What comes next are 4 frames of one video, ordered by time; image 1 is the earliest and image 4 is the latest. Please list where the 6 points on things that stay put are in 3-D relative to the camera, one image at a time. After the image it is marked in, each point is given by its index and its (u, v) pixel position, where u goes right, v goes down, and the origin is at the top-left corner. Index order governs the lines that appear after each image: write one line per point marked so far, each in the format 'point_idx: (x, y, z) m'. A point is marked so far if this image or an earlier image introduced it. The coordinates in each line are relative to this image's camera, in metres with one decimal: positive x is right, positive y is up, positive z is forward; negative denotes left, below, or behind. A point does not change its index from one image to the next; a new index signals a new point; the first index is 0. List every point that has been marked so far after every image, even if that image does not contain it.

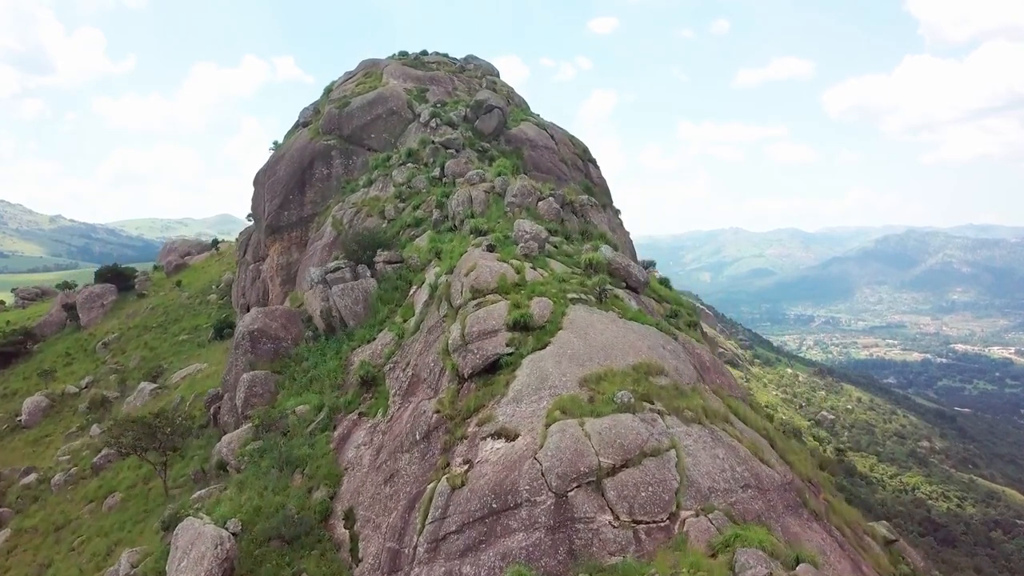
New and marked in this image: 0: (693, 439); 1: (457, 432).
0: (+5.1, -4.2, +16.4) m
1: (-1.6, -4.2, +17.0) m
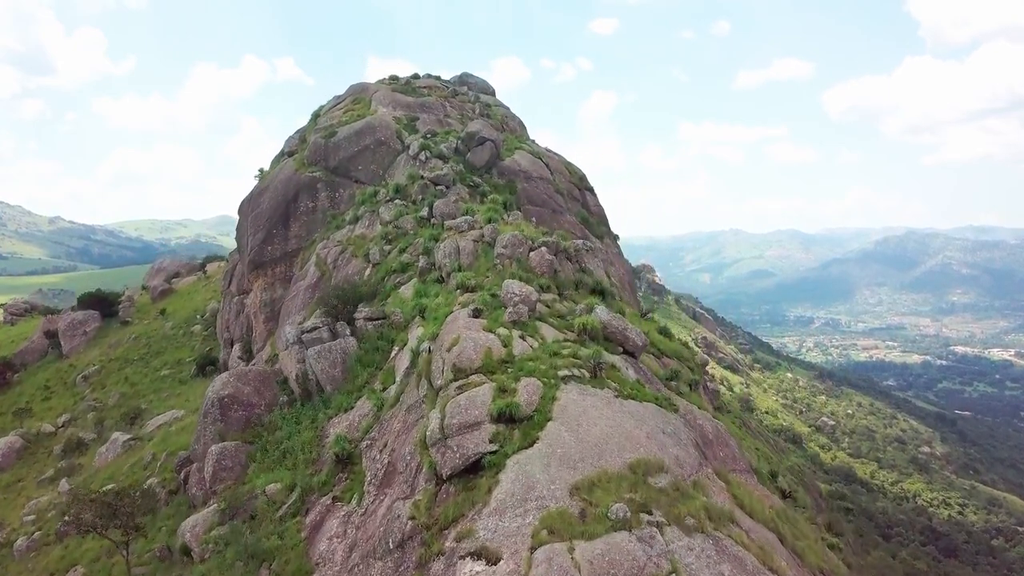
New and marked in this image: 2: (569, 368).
0: (+4.6, -6.7, +14.7) m
1: (-2.1, -6.7, +15.3) m
2: (+1.9, -2.7, +19.8) m
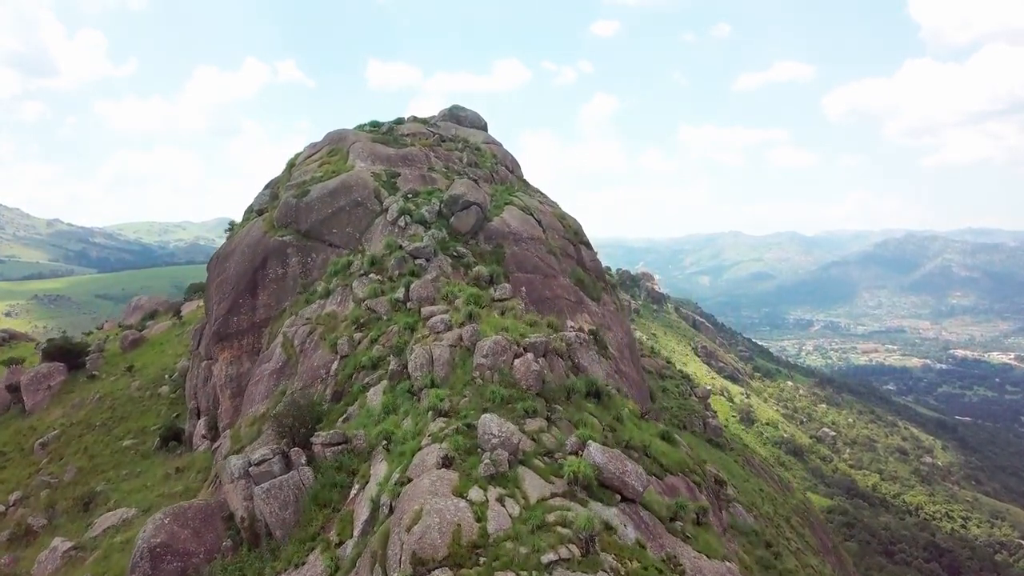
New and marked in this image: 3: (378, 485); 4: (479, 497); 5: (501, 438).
0: (+3.8, -11.3, +11.3) m
1: (-2.8, -11.3, +12.0) m
2: (+1.2, -7.3, +16.5) m
3: (-4.5, -6.7, +20.0) m
4: (-1.0, -6.2, +17.6) m
5: (-0.3, -4.9, +19.4) m
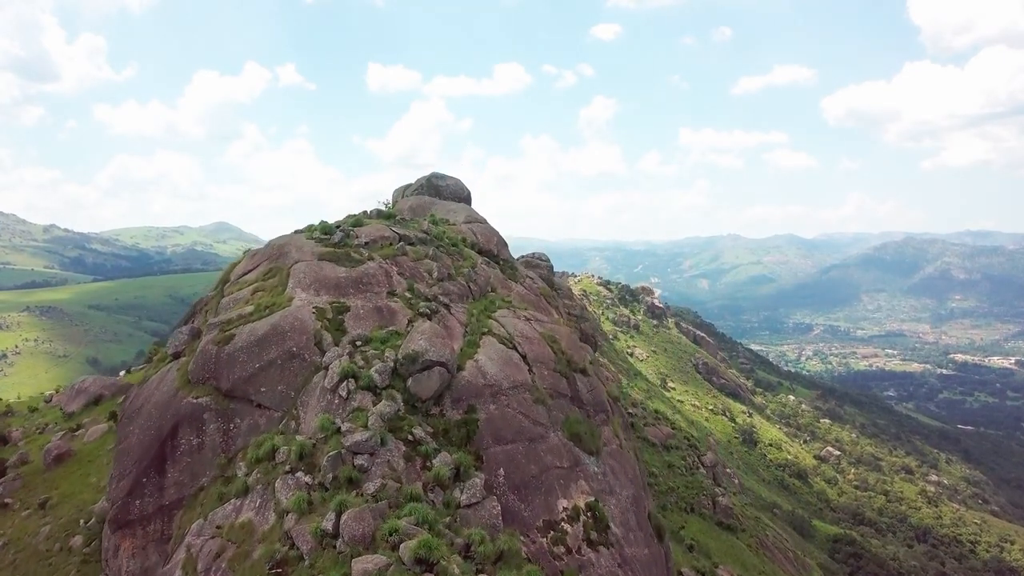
0: (+2.7, -19.8, +3.7) m
1: (-4.0, -19.8, +4.3) m
2: (0.0, -15.8, +8.8) m
3: (-5.7, -15.2, +12.3) m
4: (-2.2, -14.7, +9.9) m
5: (-1.5, -13.5, +11.8) m
